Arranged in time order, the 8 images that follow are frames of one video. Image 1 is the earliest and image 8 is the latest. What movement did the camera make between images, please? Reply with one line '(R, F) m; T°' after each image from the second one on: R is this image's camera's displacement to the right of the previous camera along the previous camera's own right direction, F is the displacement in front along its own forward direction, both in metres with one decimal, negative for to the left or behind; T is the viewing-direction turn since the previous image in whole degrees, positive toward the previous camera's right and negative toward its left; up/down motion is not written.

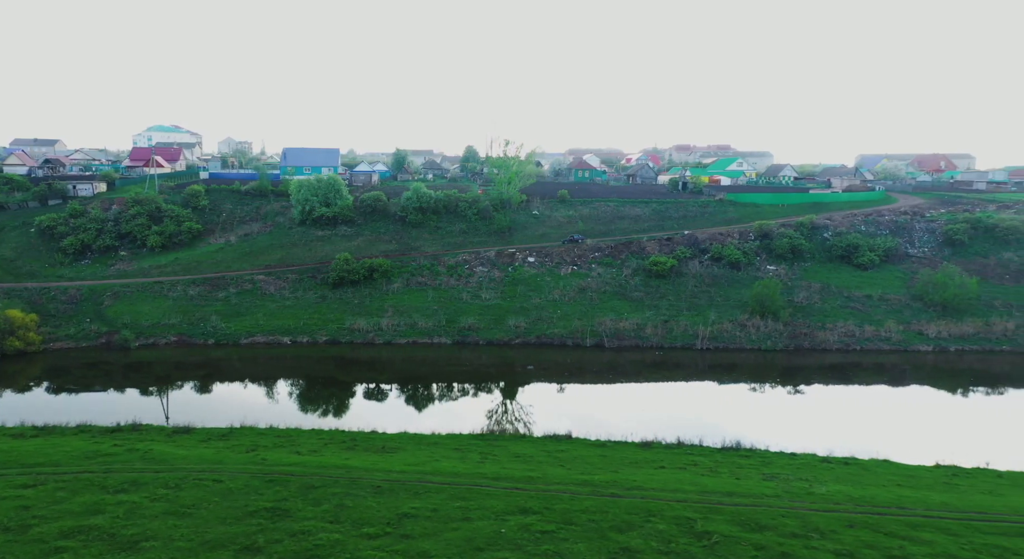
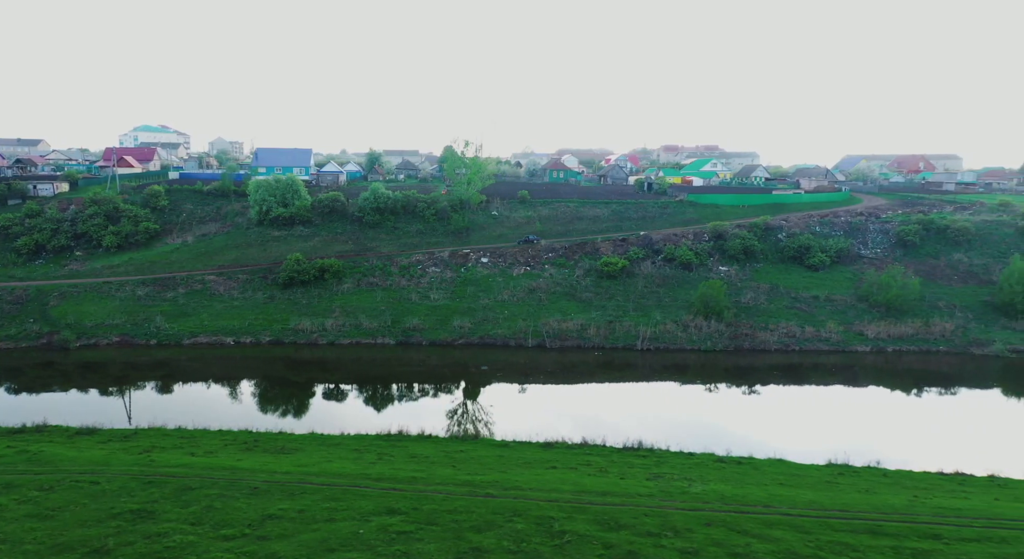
(+2.8, -0.1) m; 0°
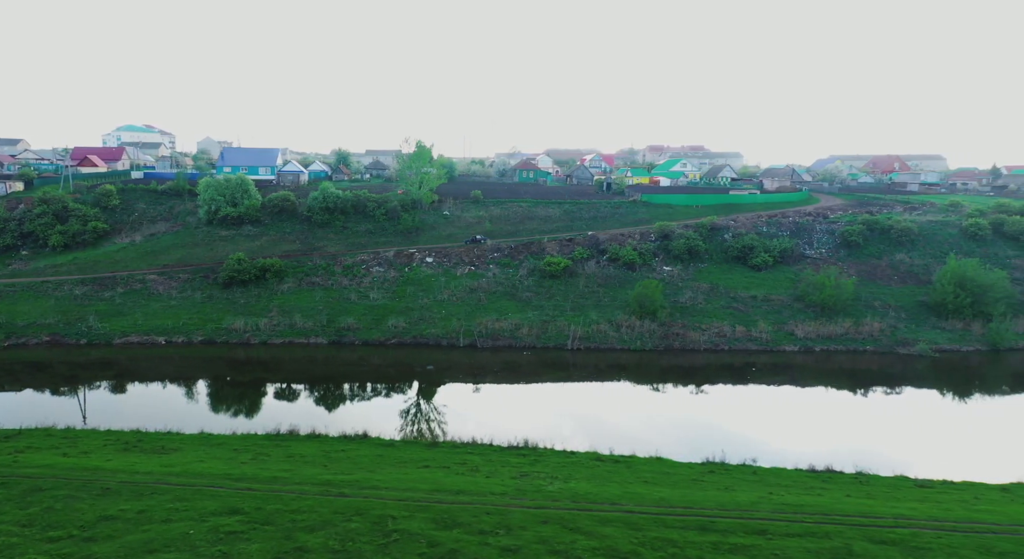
(+3.4, 0.0) m; +1°
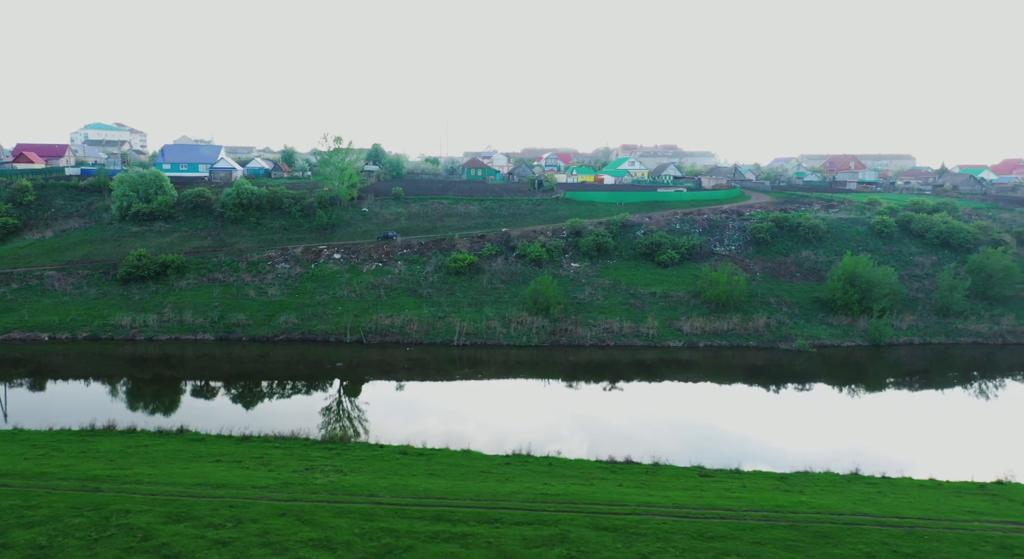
(+5.3, 0.0) m; +1°
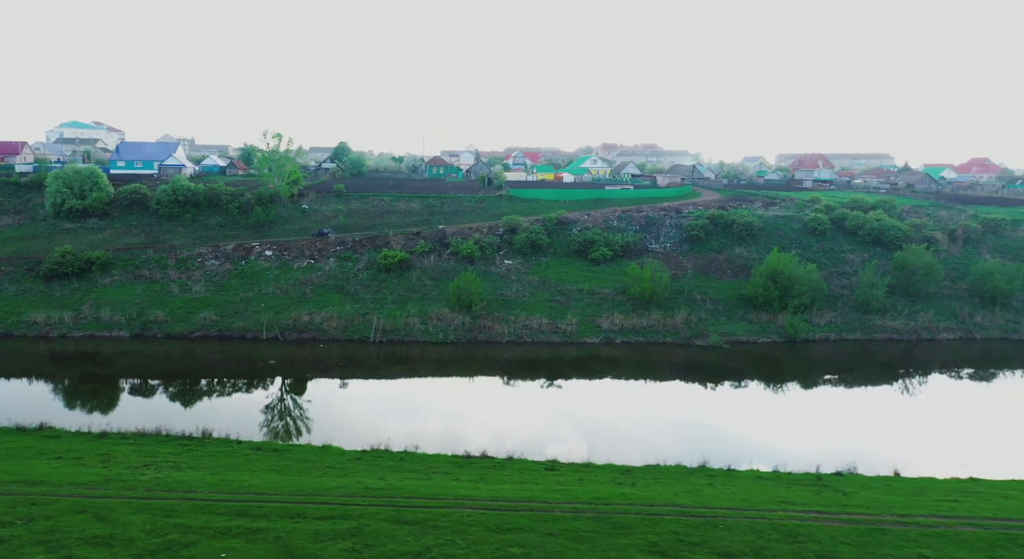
(+3.9, +0.1) m; +1°
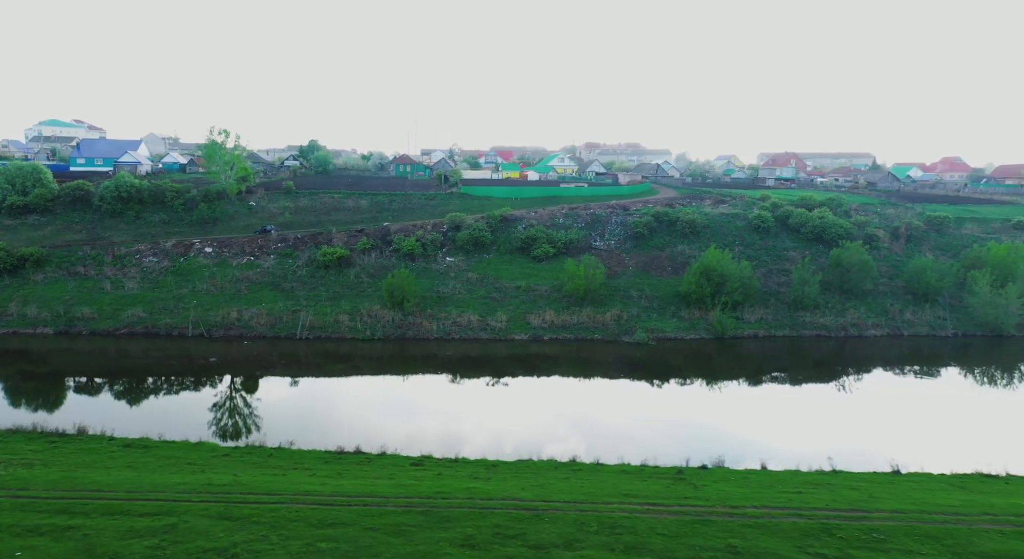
(+3.4, +0.1) m; +1°
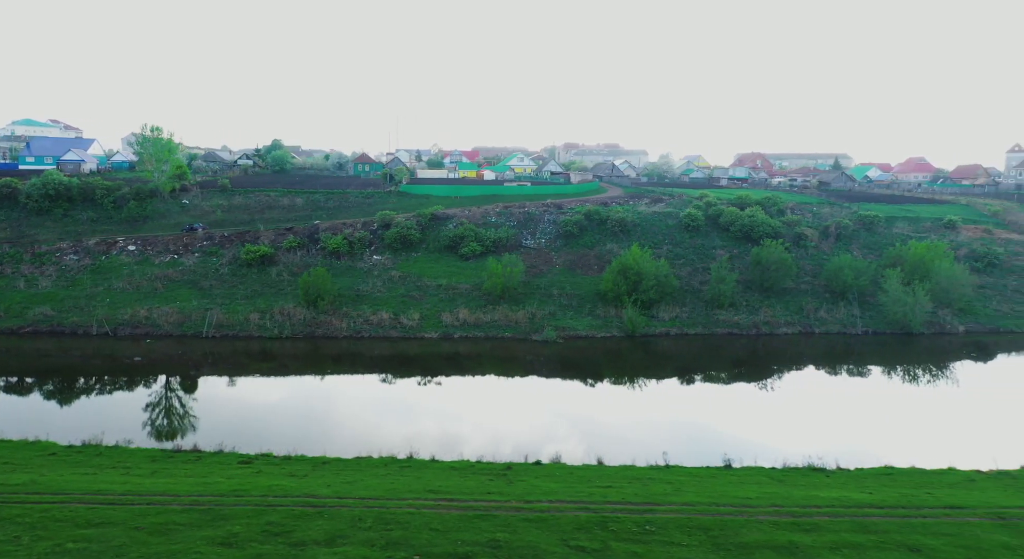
(+4.2, +0.1) m; +1°
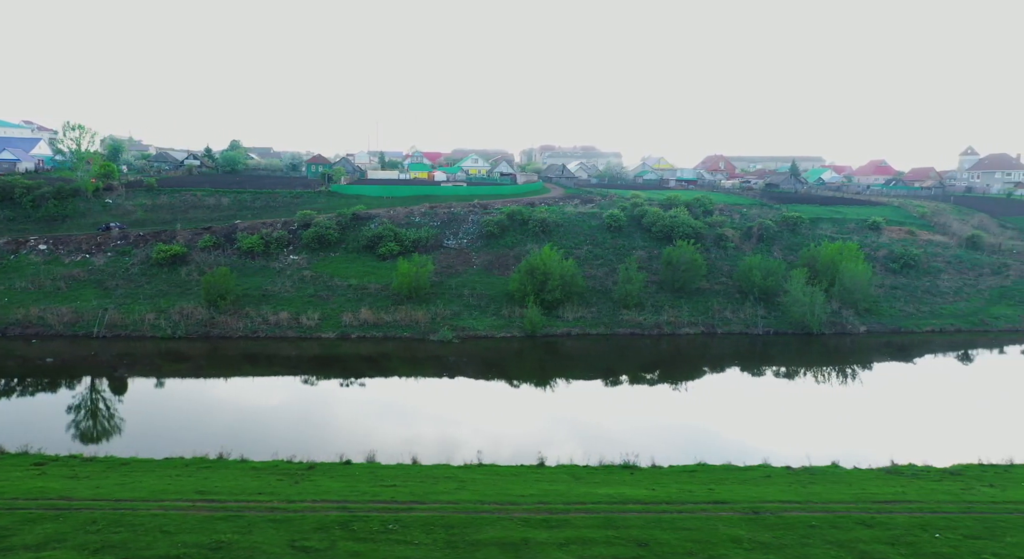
(+4.7, +0.1) m; +1°
